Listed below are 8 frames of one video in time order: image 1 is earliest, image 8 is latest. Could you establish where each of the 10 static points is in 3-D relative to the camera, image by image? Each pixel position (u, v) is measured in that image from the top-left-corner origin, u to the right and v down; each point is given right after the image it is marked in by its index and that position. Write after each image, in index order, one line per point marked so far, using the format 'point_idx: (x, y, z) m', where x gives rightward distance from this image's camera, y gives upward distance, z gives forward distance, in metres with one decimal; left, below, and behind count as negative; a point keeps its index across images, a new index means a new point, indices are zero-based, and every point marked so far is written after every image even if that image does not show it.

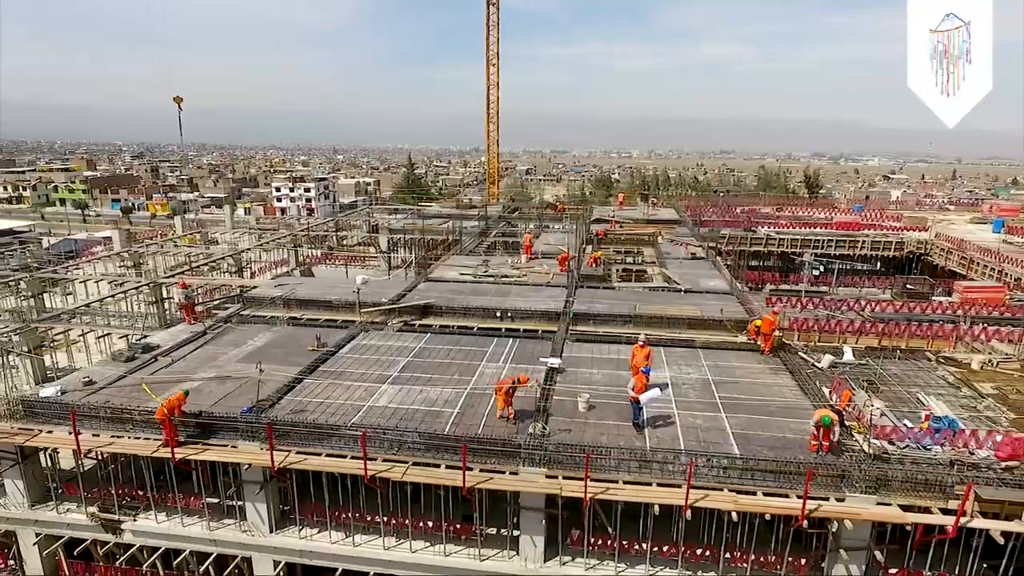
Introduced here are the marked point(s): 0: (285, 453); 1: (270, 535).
0: (-5.0, -3.6, +13.4) m
1: (-5.6, -5.8, +14.2) m
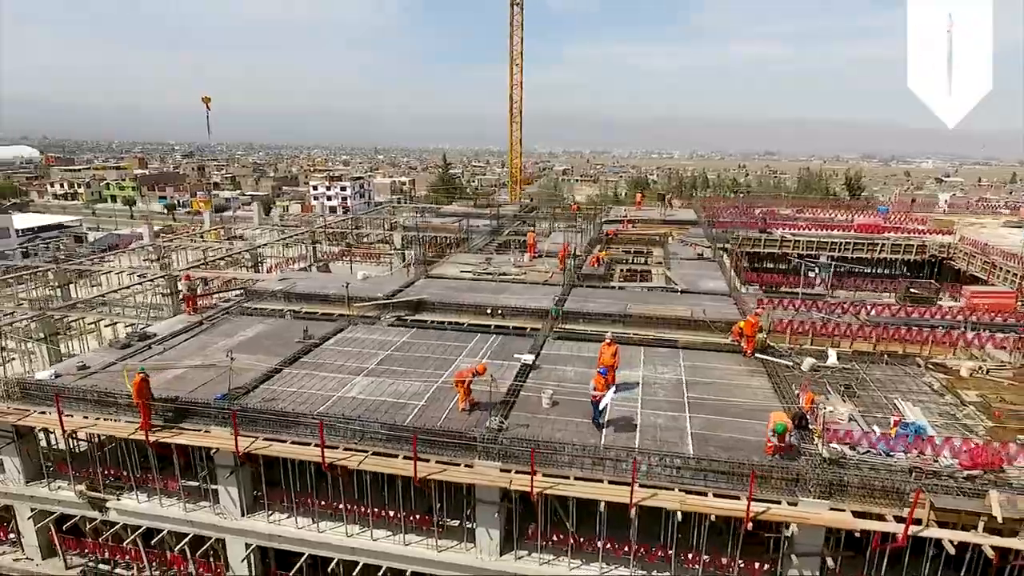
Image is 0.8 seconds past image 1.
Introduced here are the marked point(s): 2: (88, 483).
0: (-5.9, -3.4, +13.9) m
1: (-6.5, -5.6, +14.7) m
2: (-11.0, -5.1, +15.8) m
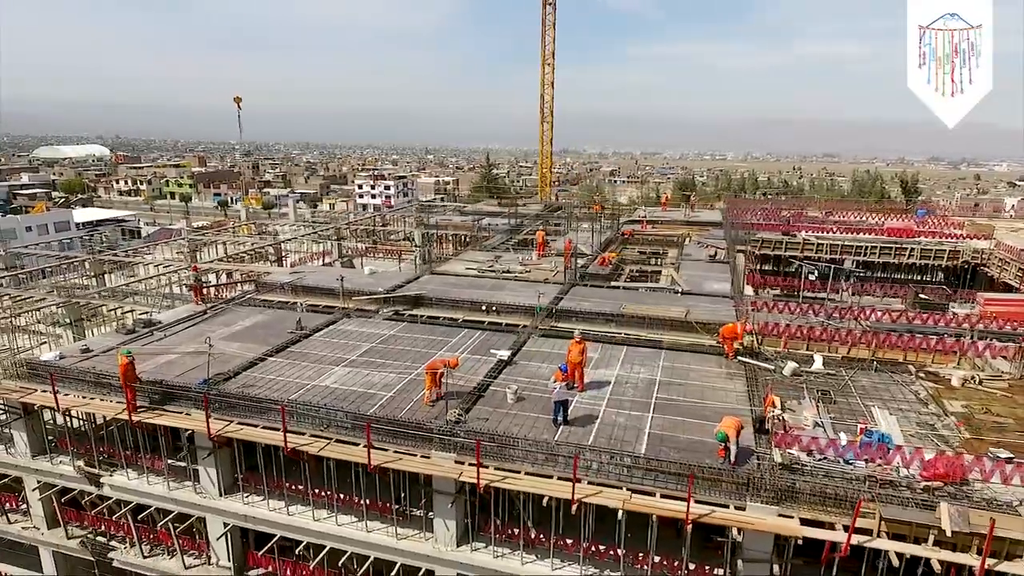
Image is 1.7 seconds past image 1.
0: (-6.8, -3.2, +14.5) m
1: (-7.4, -5.3, +15.3) m
2: (-11.8, -4.7, +16.8) m
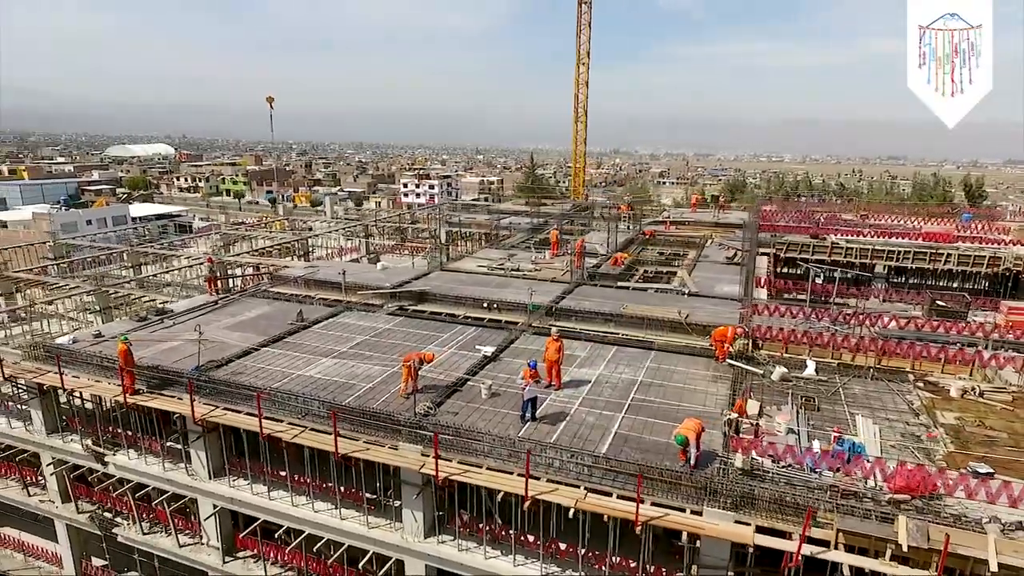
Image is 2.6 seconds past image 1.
0: (-7.4, -2.9, +15.1) m
1: (-8.0, -5.1, +16.0) m
2: (-12.2, -4.4, +17.8) m
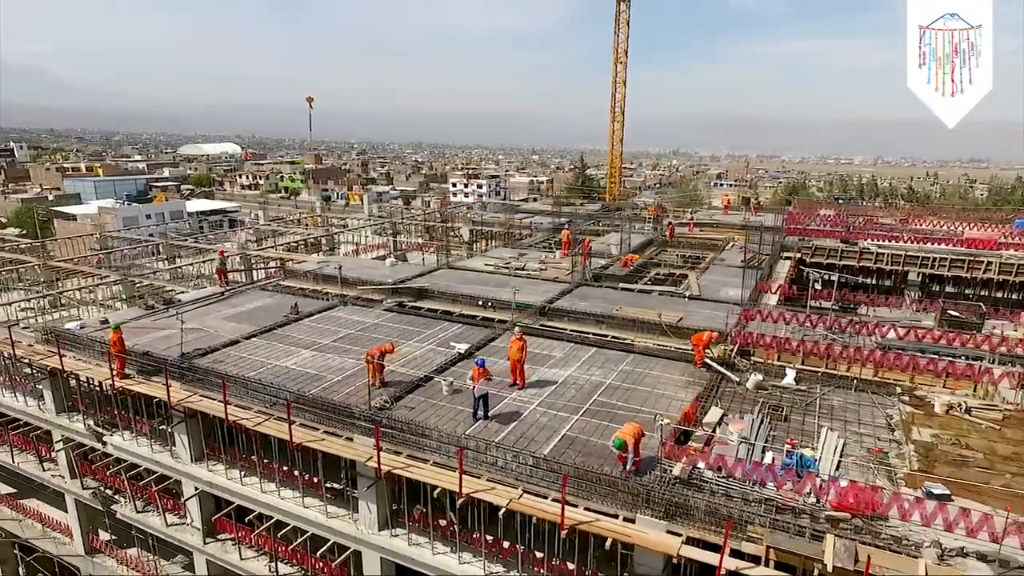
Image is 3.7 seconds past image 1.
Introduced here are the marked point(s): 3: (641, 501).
0: (-8.4, -2.7, +15.7) m
1: (-8.9, -4.8, +16.6) m
2: (-12.9, -4.0, +18.8) m
3: (+2.3, -3.9, +11.0) m
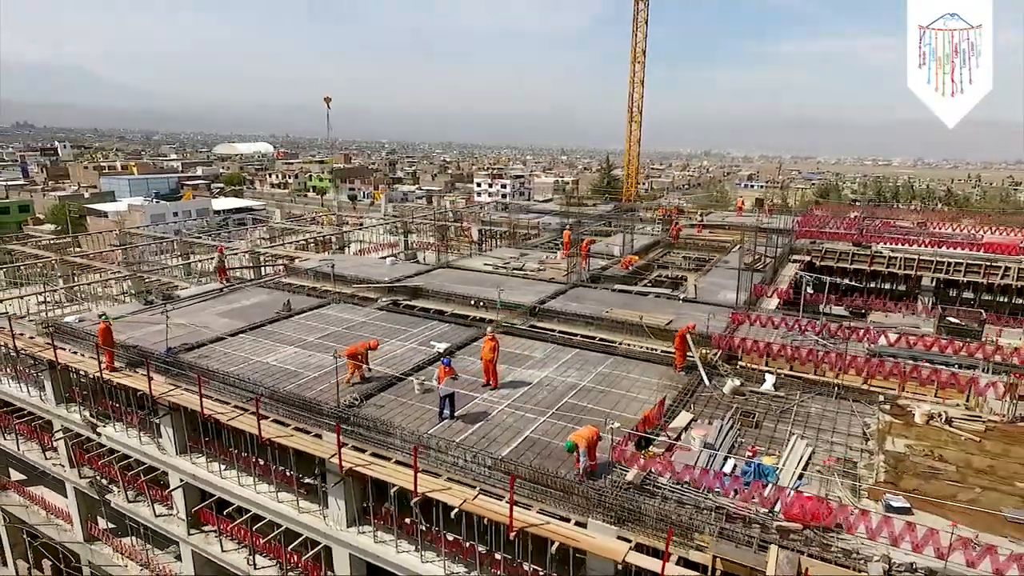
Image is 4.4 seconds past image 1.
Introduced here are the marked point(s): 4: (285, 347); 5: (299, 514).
0: (-9.0, -2.6, +16.0) m
1: (-9.5, -4.7, +17.0) m
2: (-13.5, -3.9, +19.3) m
3: (+1.4, -3.9, +10.8) m
4: (-6.7, -1.7, +17.9) m
5: (-5.1, -5.4, +14.6) m
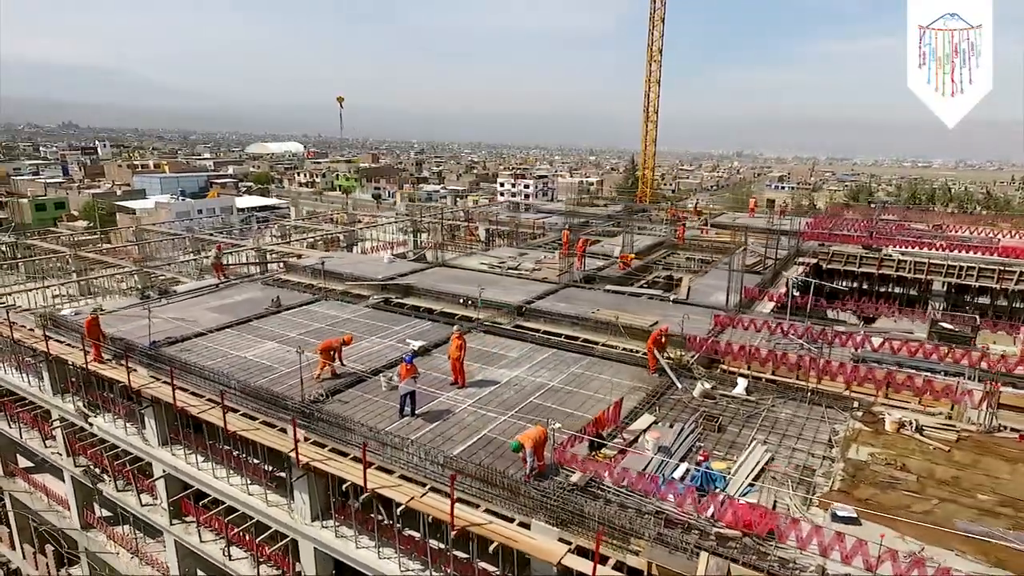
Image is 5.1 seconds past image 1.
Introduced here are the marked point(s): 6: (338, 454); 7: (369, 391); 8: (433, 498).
0: (-9.8, -2.4, +16.4) m
1: (-10.2, -4.5, +17.3) m
2: (-14.1, -3.7, +19.9) m
3: (+0.4, -3.9, +10.7) m
4: (-7.4, -1.6, +18.1) m
5: (-6.0, -5.3, +14.8) m
6: (-3.7, -3.6, +13.0) m
7: (-3.5, -2.5, +14.9) m
8: (-1.5, -3.9, +11.4) m
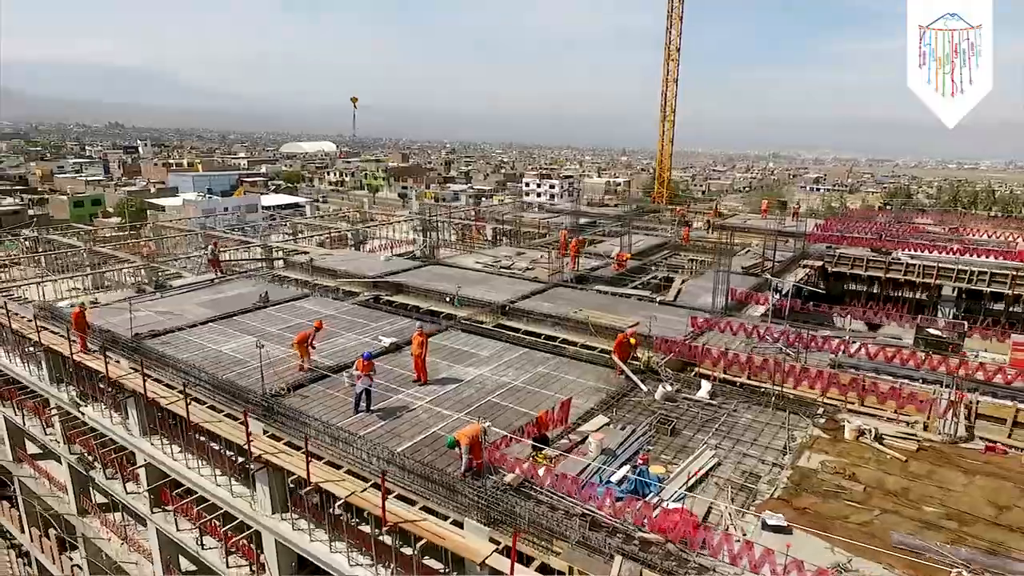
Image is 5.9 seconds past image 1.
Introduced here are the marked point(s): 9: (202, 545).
0: (-10.6, -2.3, +16.8) m
1: (-11.1, -4.4, +17.8) m
2: (-14.8, -3.4, +20.5) m
3: (-0.7, -3.8, +10.7) m
4: (-8.1, -1.5, +18.5) m
5: (-7.0, -5.2, +15.1) m
6: (-4.8, -3.5, +13.1) m
7: (-4.4, -2.4, +15.0) m
8: (-2.6, -3.9, +11.4) m
9: (-8.5, -7.0, +16.6) m
